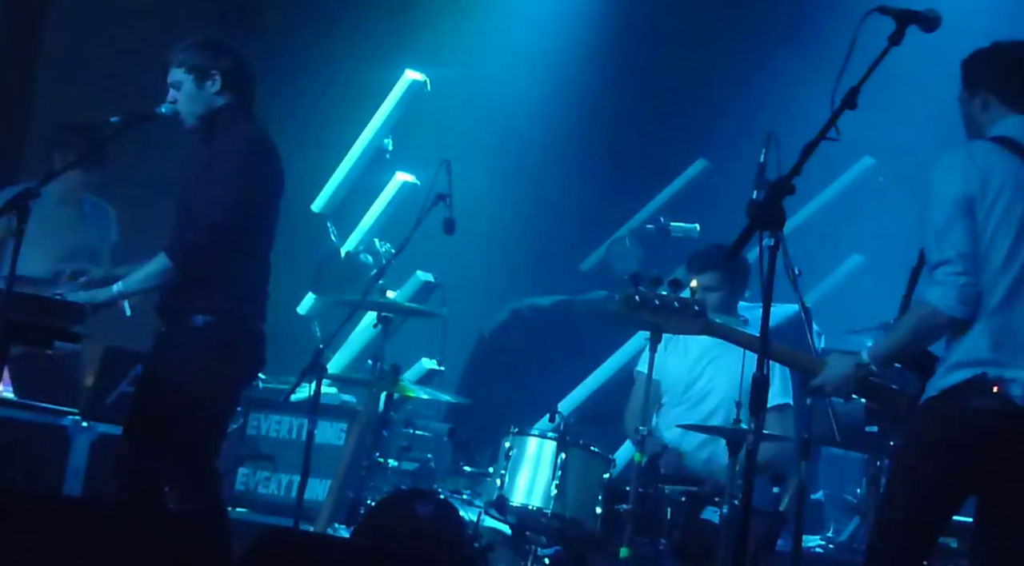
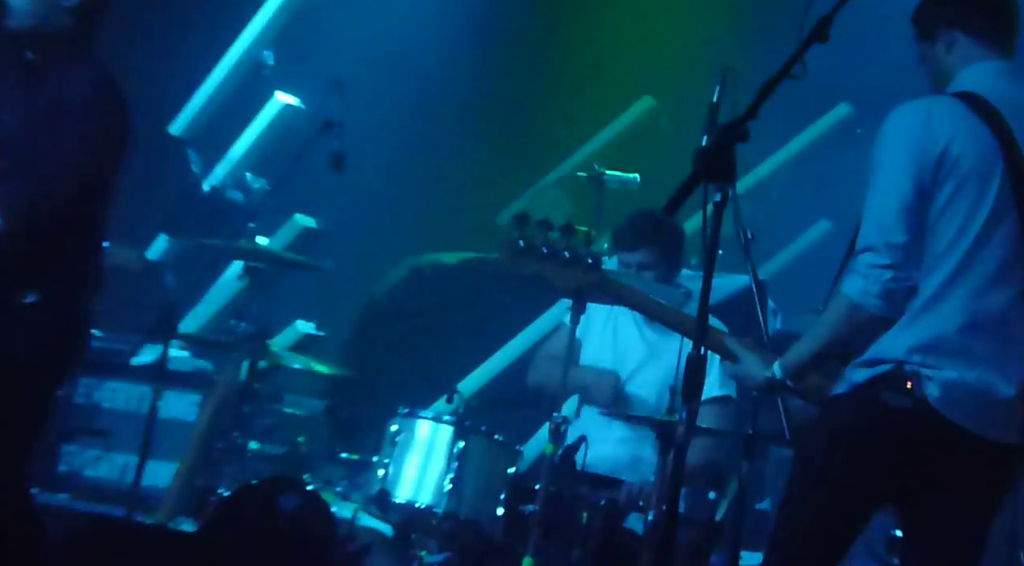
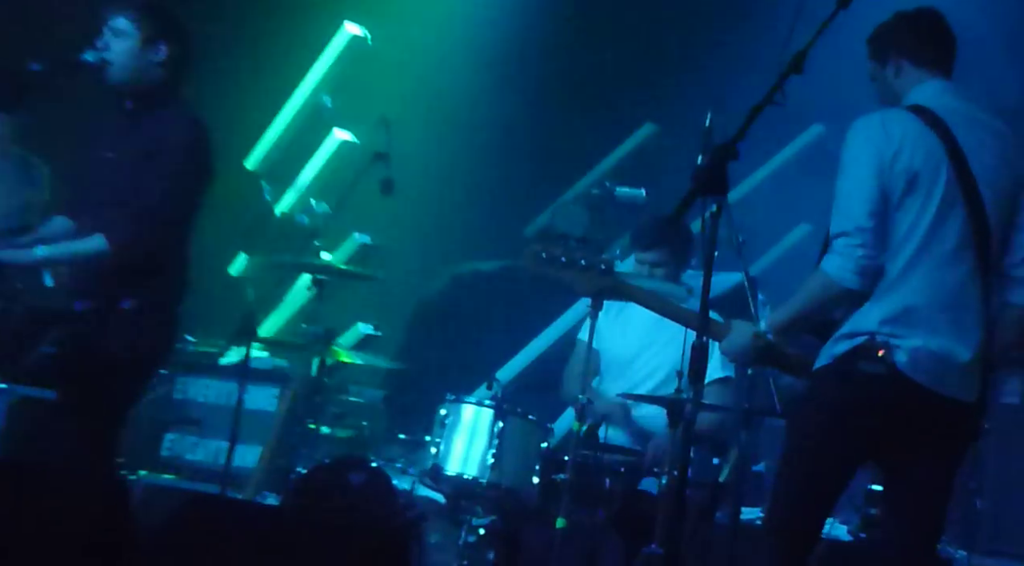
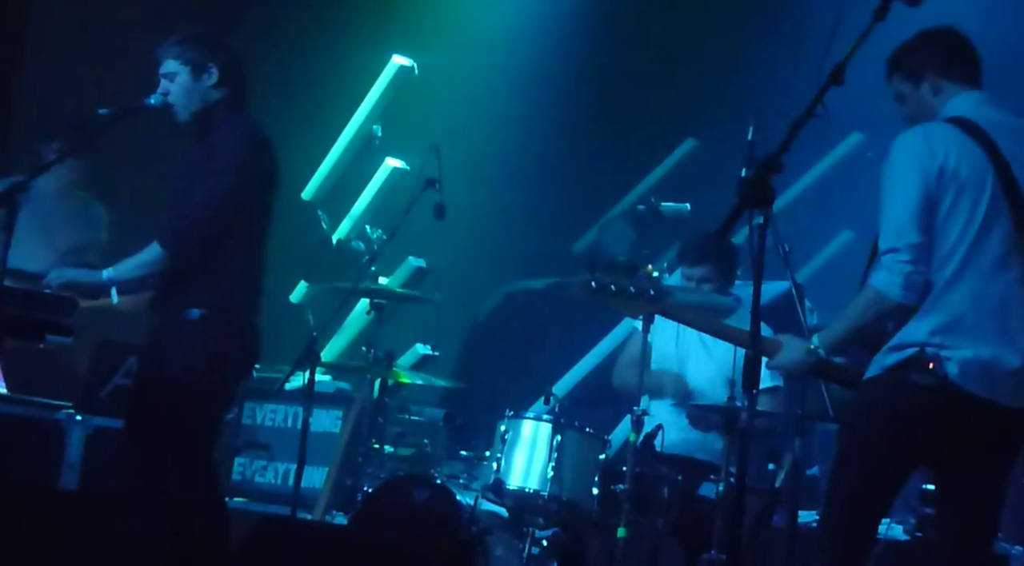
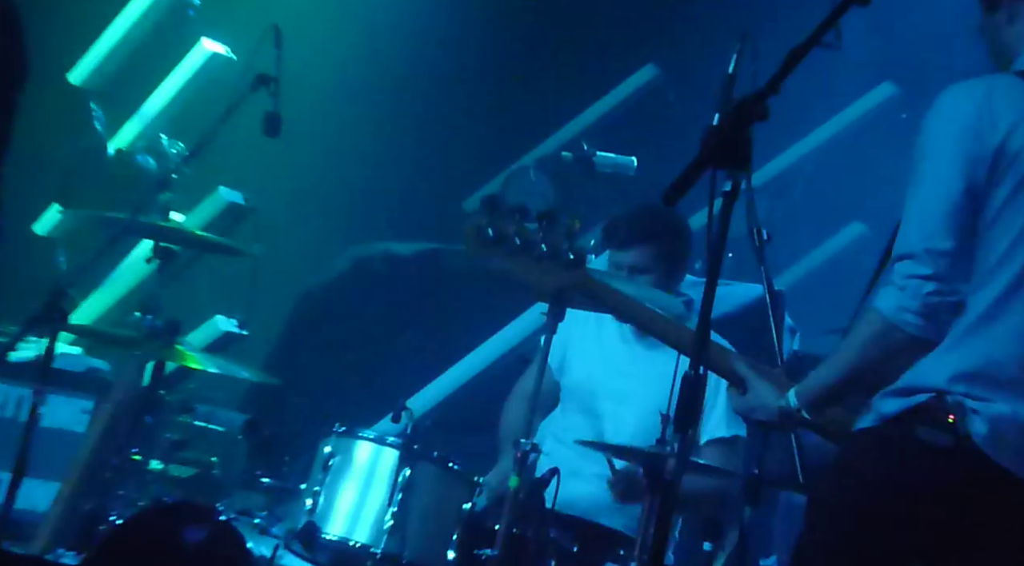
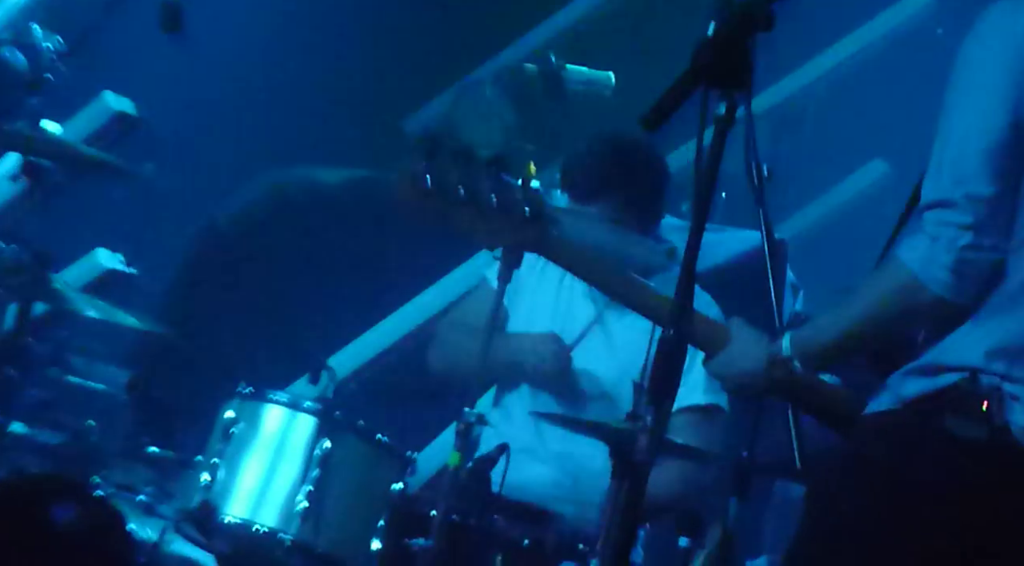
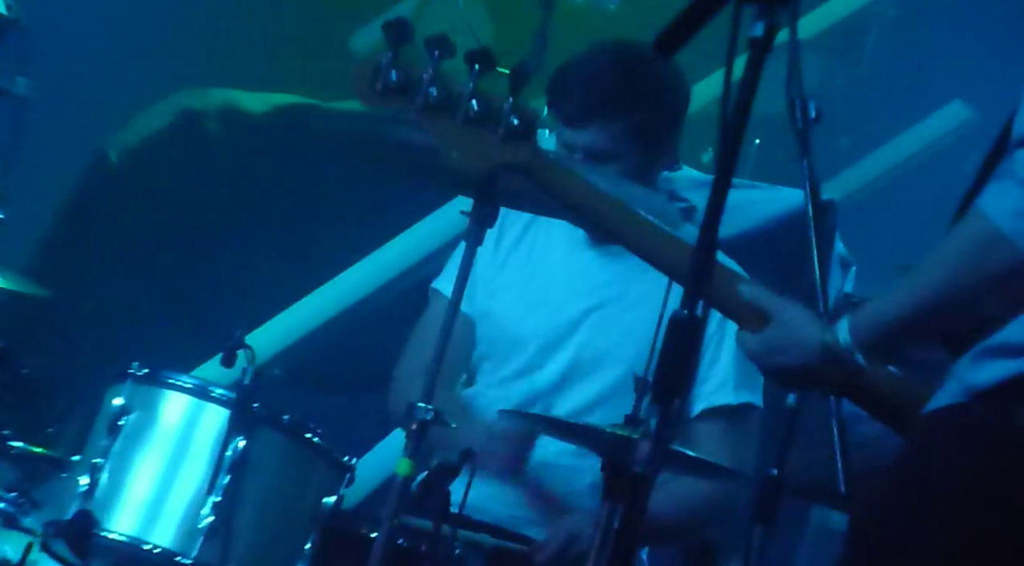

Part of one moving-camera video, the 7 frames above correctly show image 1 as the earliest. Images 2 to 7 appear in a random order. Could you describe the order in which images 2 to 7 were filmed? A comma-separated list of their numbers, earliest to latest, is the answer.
4, 3, 2, 5, 6, 7
